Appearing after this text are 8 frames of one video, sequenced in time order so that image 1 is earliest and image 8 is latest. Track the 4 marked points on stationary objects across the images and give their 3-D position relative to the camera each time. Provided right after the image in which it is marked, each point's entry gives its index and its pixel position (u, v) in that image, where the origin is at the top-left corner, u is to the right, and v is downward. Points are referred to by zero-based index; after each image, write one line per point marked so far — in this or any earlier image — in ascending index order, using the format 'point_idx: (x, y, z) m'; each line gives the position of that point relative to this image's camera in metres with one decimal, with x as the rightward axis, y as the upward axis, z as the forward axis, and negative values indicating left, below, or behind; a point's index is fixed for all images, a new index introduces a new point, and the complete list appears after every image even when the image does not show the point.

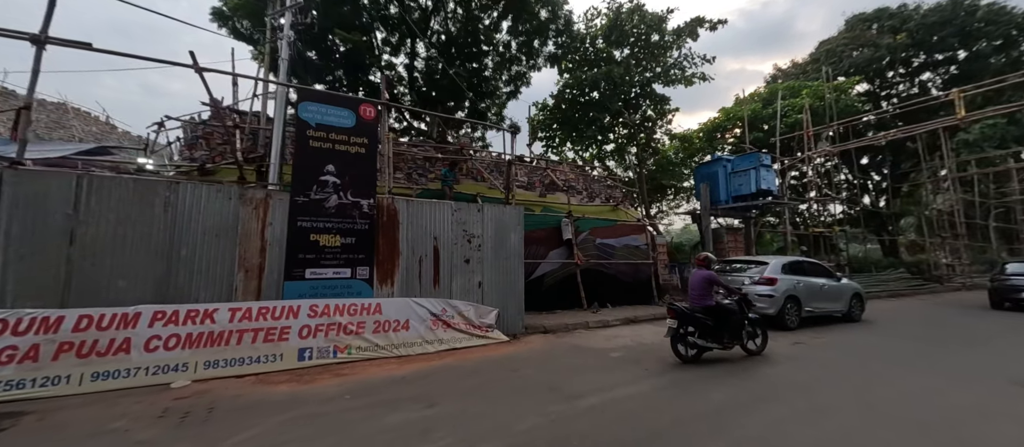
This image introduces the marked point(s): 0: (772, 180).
0: (+8.7, +1.5, +11.8) m
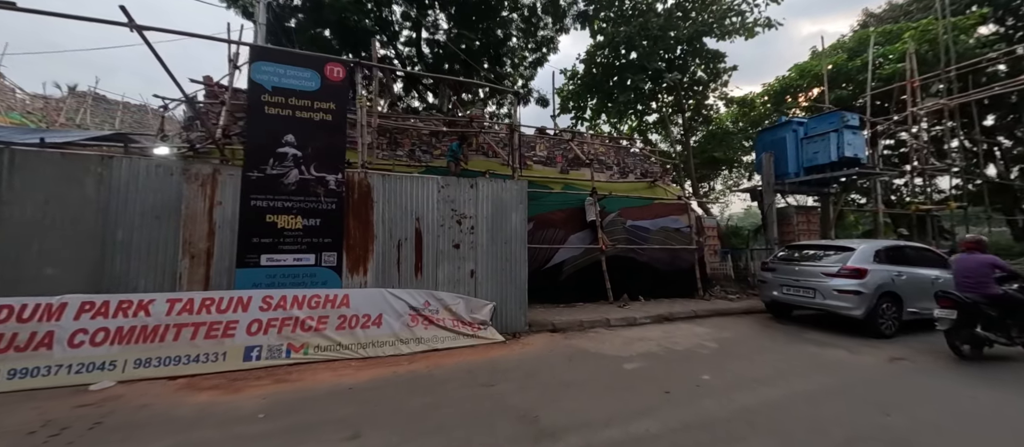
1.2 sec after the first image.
0: (+9.3, +2.1, +9.4) m
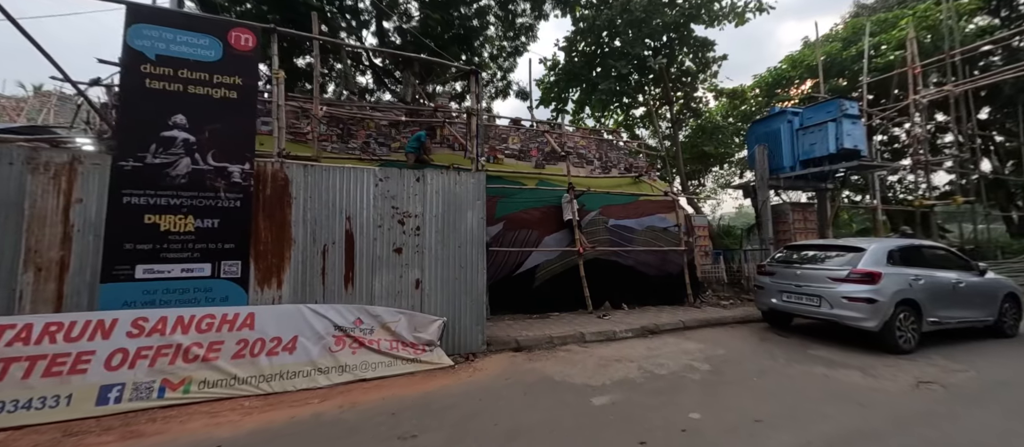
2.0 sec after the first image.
0: (+8.5, +2.2, +8.7) m
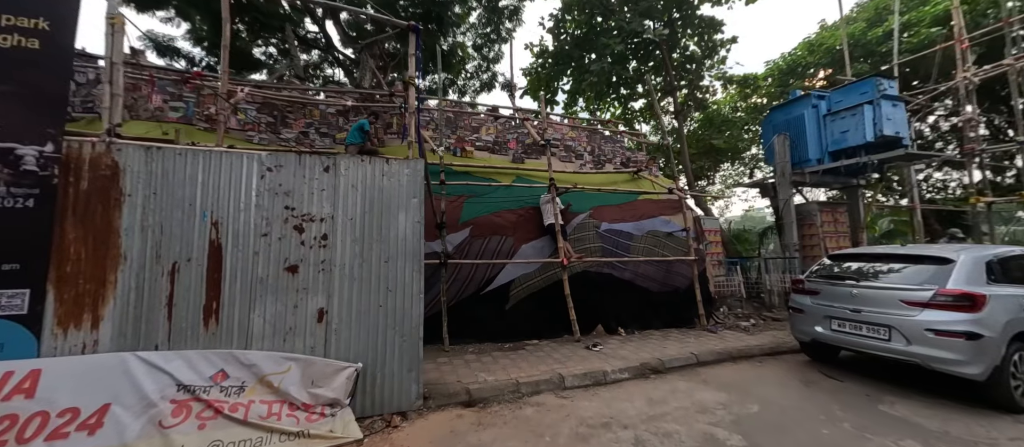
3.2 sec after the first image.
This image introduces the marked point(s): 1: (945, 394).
0: (+8.0, +2.1, +7.3) m
1: (+4.4, -1.7, +3.5) m
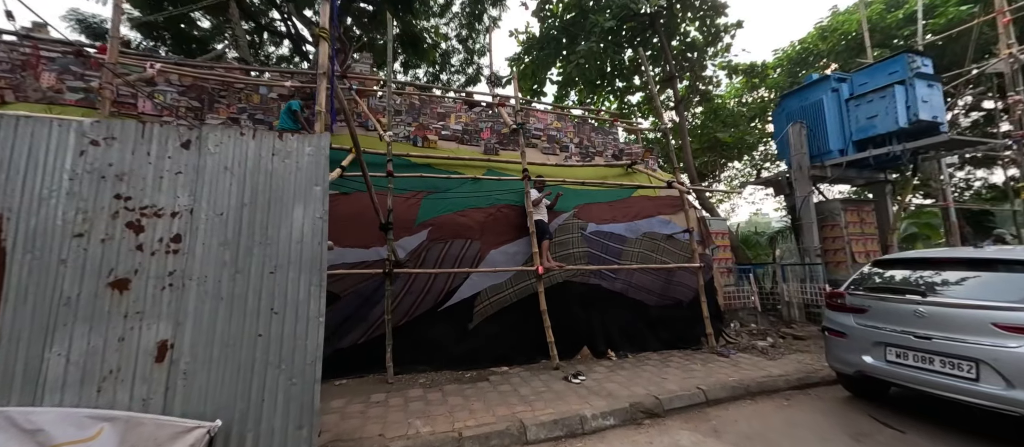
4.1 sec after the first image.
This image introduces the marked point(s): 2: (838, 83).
0: (+7.6, +2.1, +6.3) m
1: (+3.9, -1.7, +2.5) m
2: (+6.6, +2.8, +7.1) m
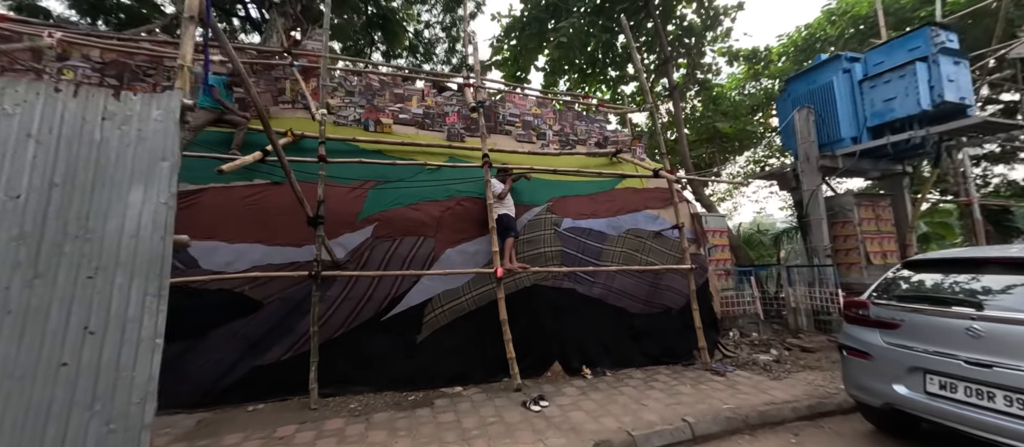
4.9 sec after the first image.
0: (+7.1, +2.2, +5.5) m
1: (+3.4, -1.6, +1.8) m
2: (+6.1, +2.9, +6.4) m
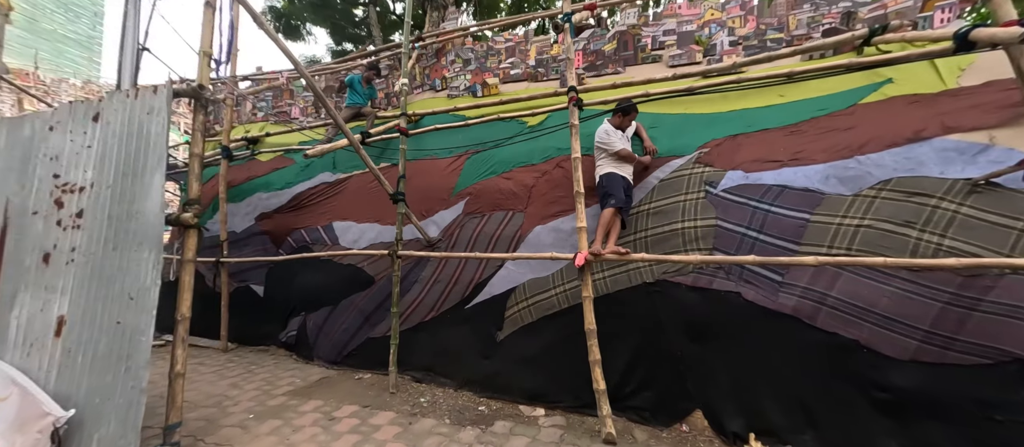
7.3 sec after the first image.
0: (+7.2, +2.7, -0.4) m
1: (+2.2, -1.4, -1.1) m
2: (+6.9, +3.4, +0.8) m
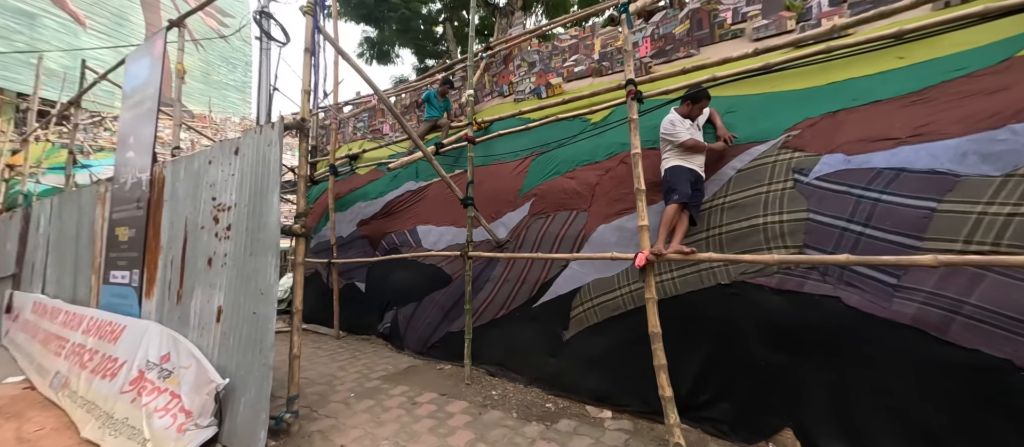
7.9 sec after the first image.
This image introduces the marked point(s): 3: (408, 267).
0: (+6.6, +2.9, -2.0) m
1: (+1.8, -1.4, -1.5) m
2: (+6.6, +3.6, -0.8) m
3: (-1.4, -0.6, +4.8) m
